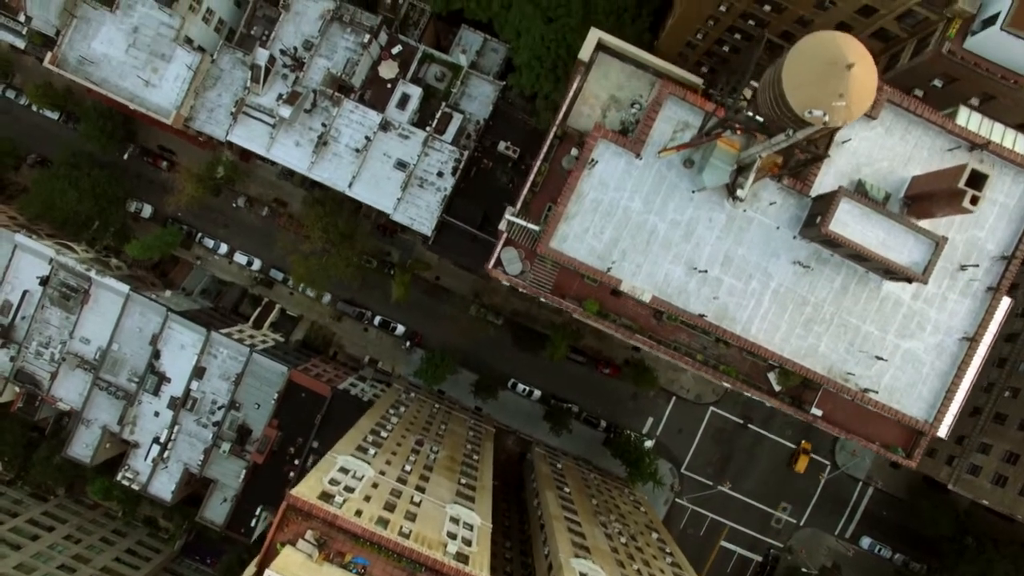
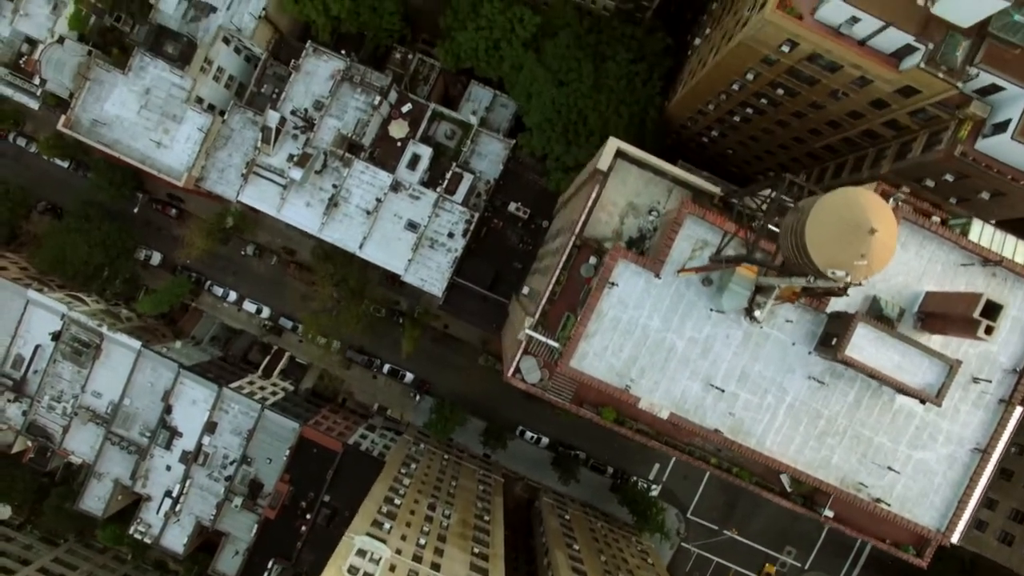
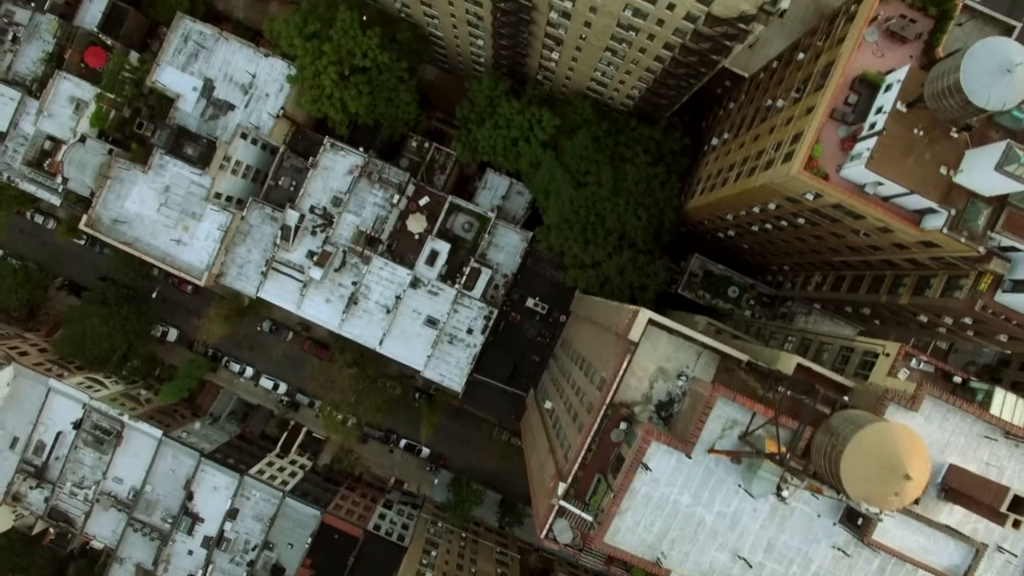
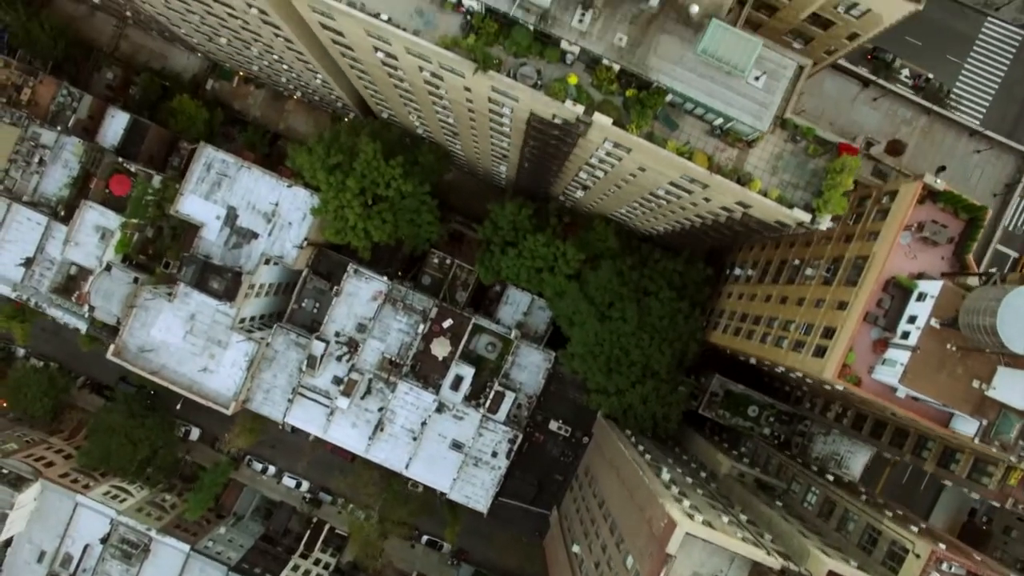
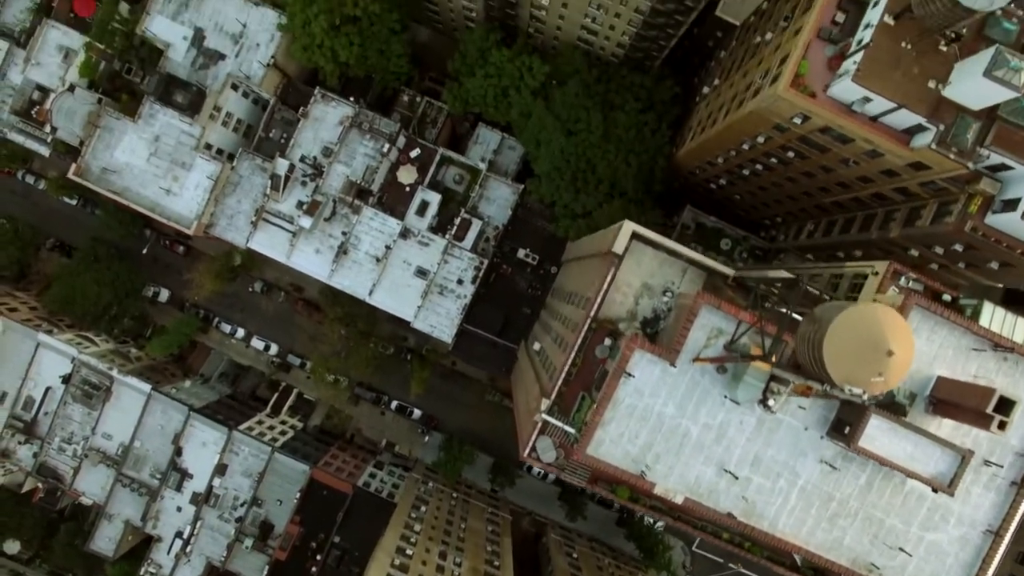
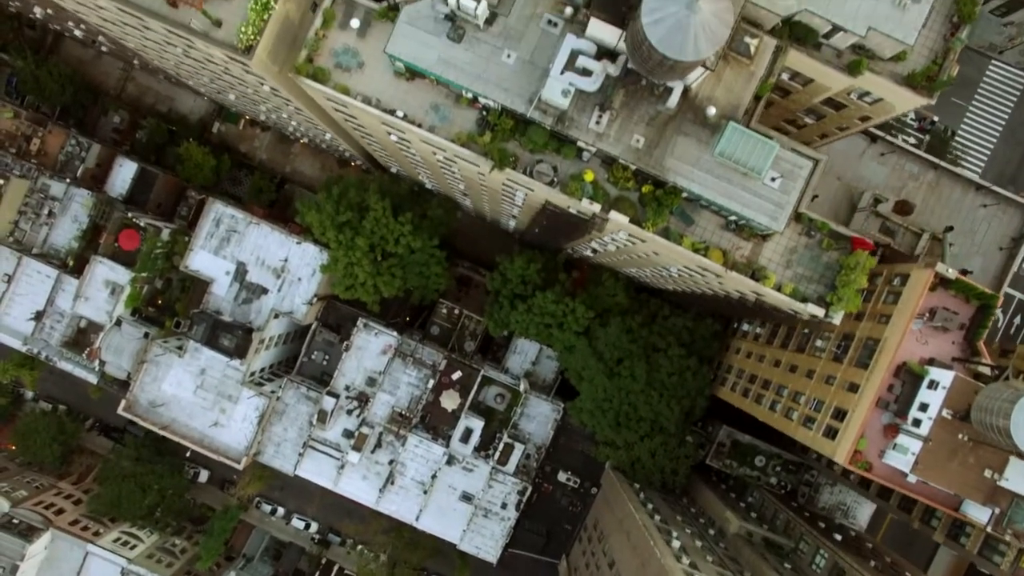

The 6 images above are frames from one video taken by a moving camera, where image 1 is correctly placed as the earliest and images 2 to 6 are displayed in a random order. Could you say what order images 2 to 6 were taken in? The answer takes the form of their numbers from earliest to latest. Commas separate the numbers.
2, 5, 3, 4, 6
